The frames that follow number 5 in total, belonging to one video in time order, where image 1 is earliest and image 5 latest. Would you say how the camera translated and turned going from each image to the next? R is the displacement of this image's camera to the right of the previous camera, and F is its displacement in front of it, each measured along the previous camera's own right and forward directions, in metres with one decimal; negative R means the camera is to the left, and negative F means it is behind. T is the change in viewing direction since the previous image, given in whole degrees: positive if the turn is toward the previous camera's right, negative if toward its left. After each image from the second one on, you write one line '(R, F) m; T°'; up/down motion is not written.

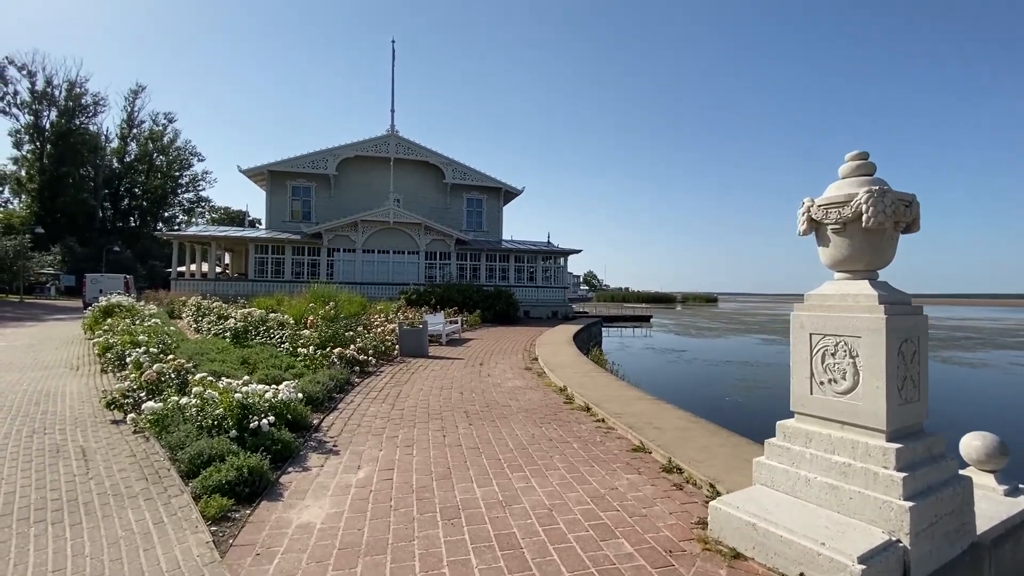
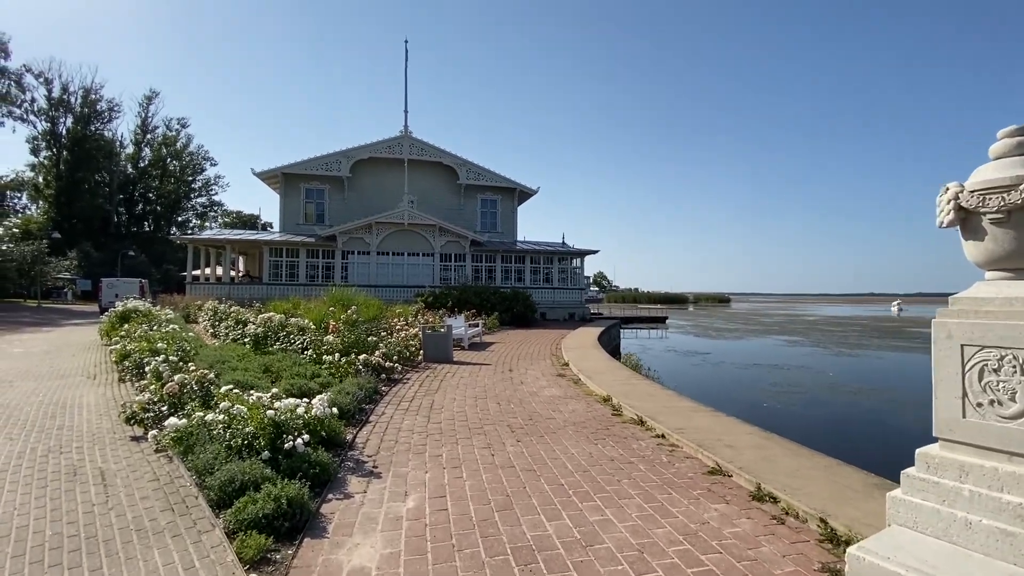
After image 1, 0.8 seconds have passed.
(-0.5, +0.6) m; -1°
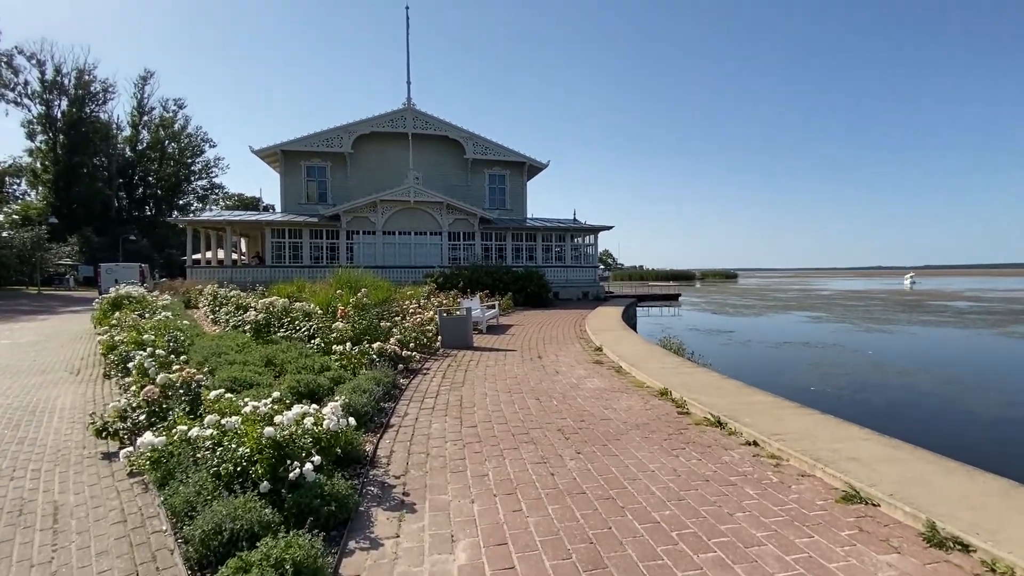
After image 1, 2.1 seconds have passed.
(-0.5, +1.2) m; -1°
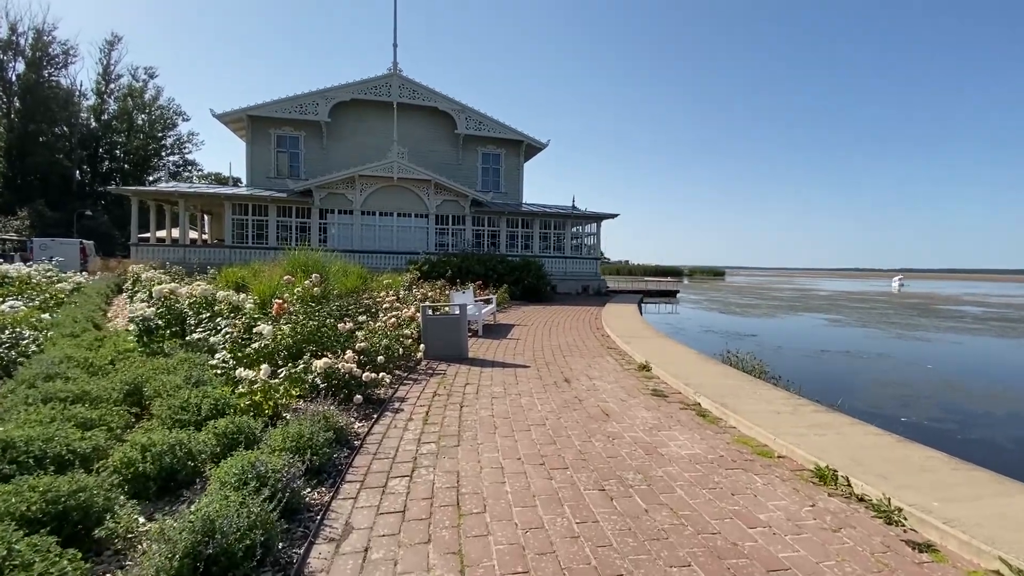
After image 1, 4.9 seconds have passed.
(-0.5, +3.2) m; +2°
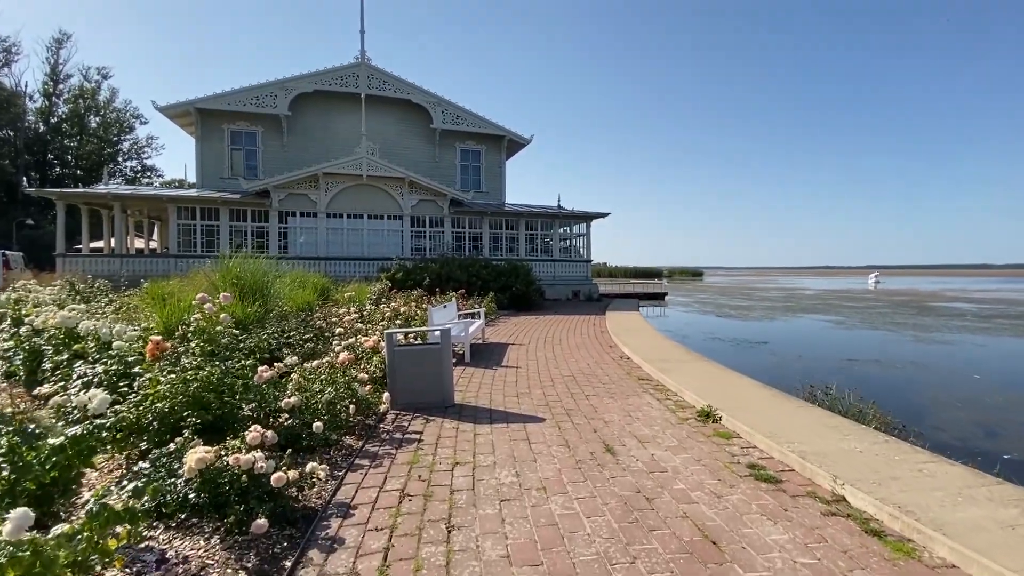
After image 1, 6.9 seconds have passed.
(-0.3, +2.5) m; +2°
